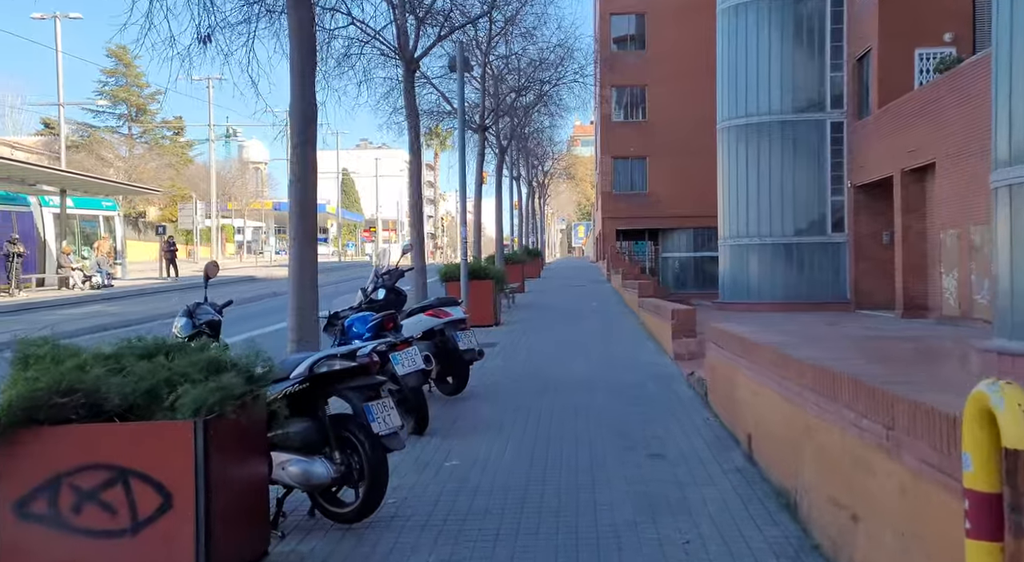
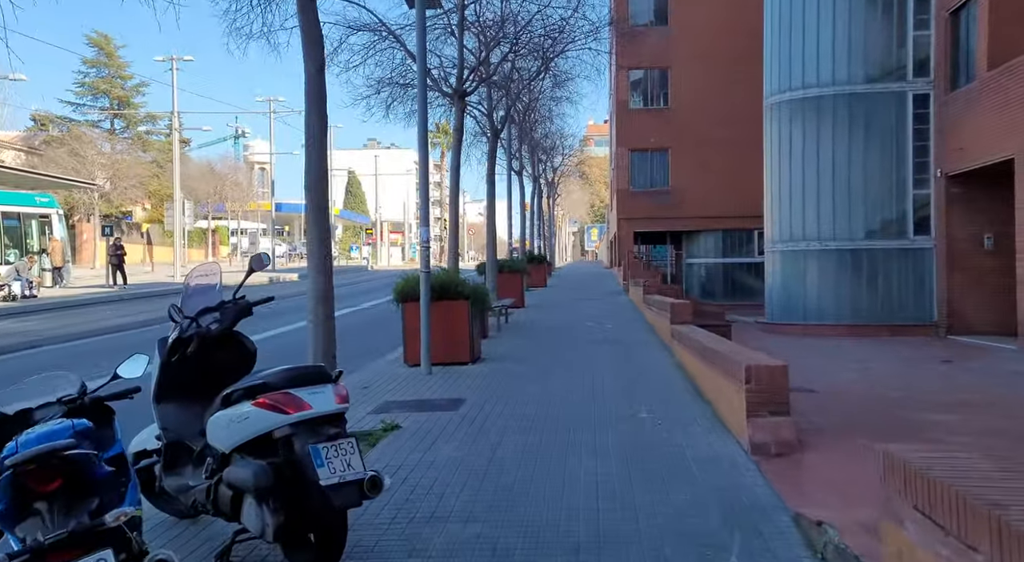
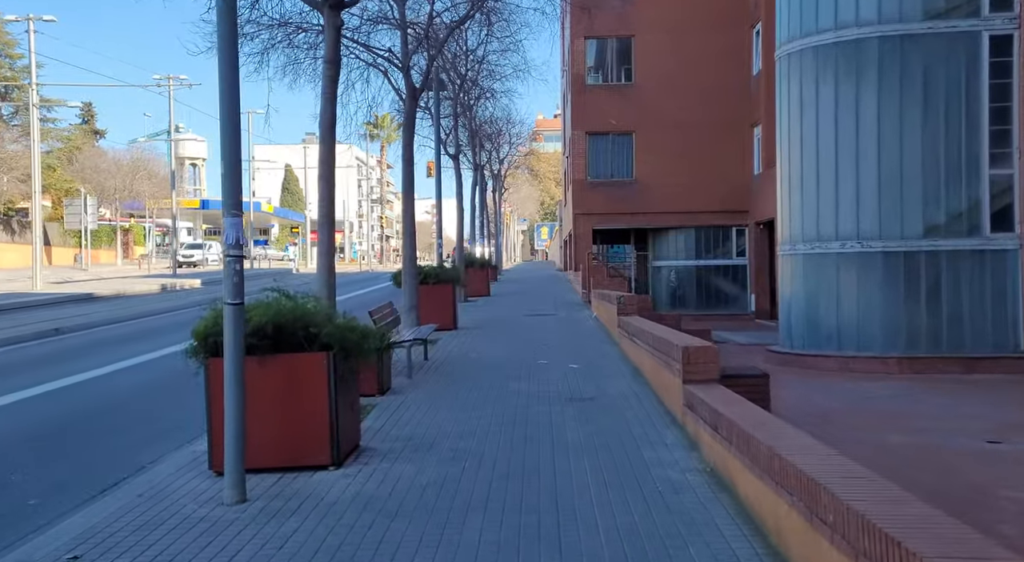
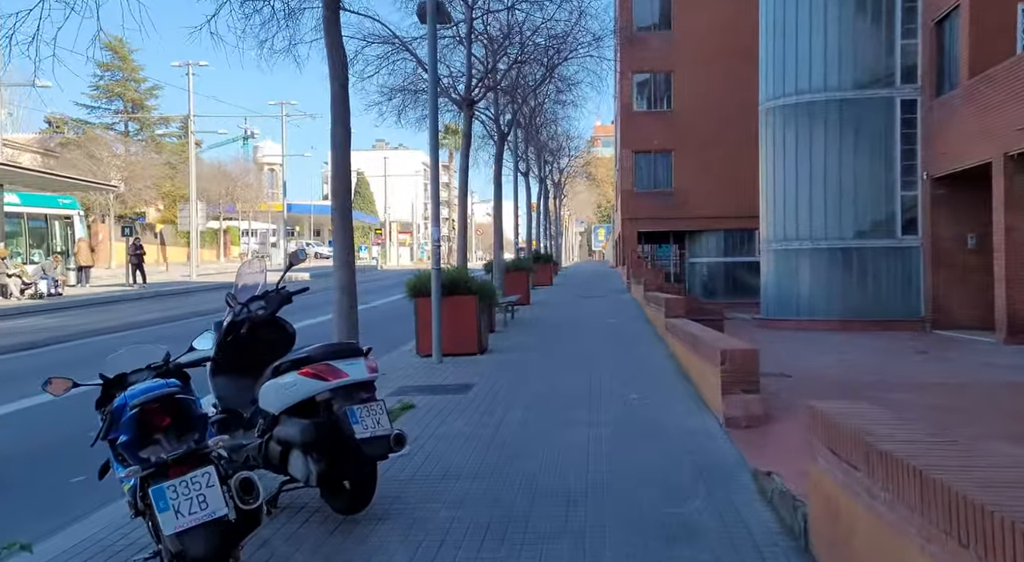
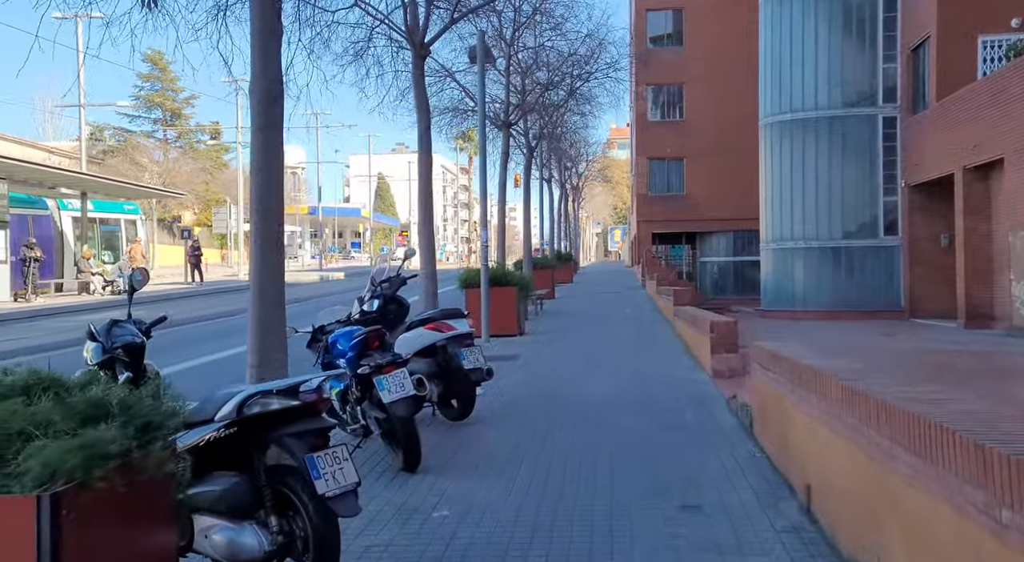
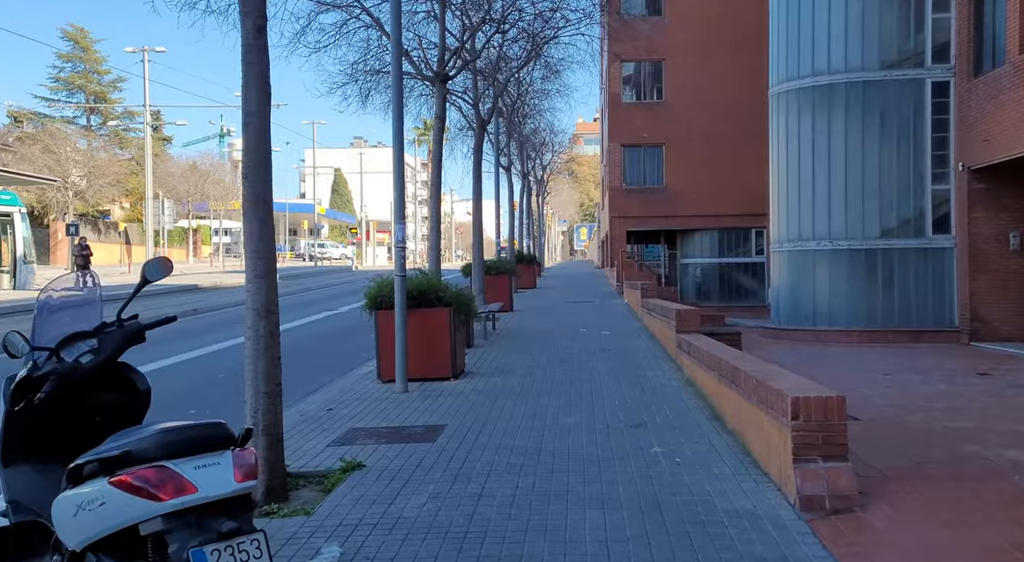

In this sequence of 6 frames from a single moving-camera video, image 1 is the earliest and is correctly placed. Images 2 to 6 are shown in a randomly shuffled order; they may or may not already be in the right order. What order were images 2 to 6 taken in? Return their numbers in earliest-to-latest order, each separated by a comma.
5, 4, 2, 6, 3
